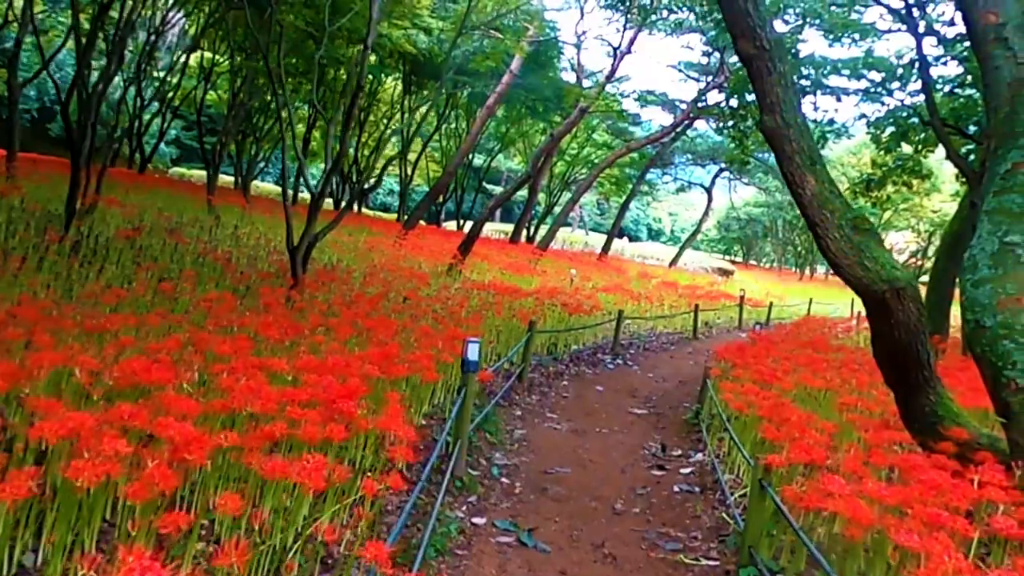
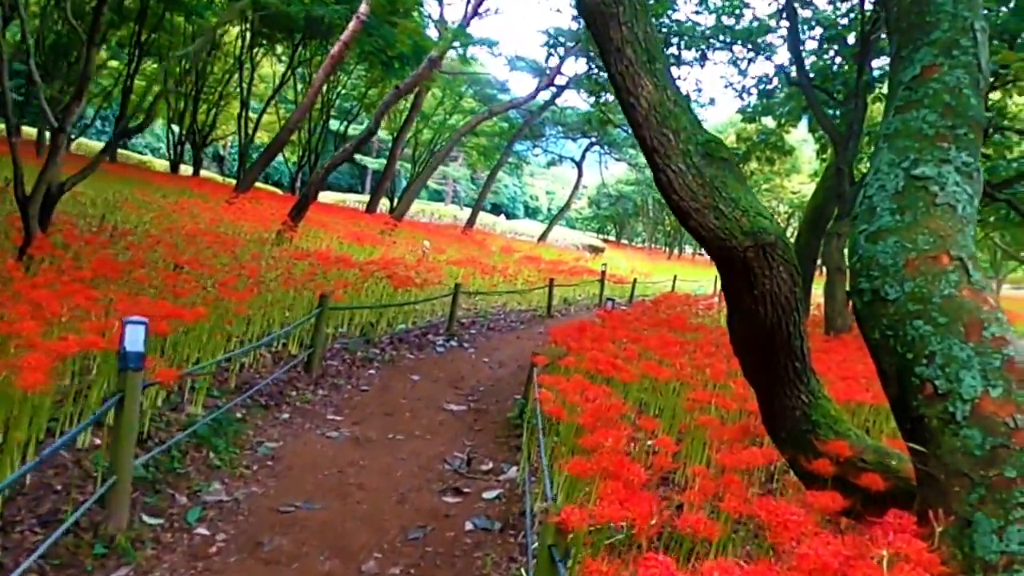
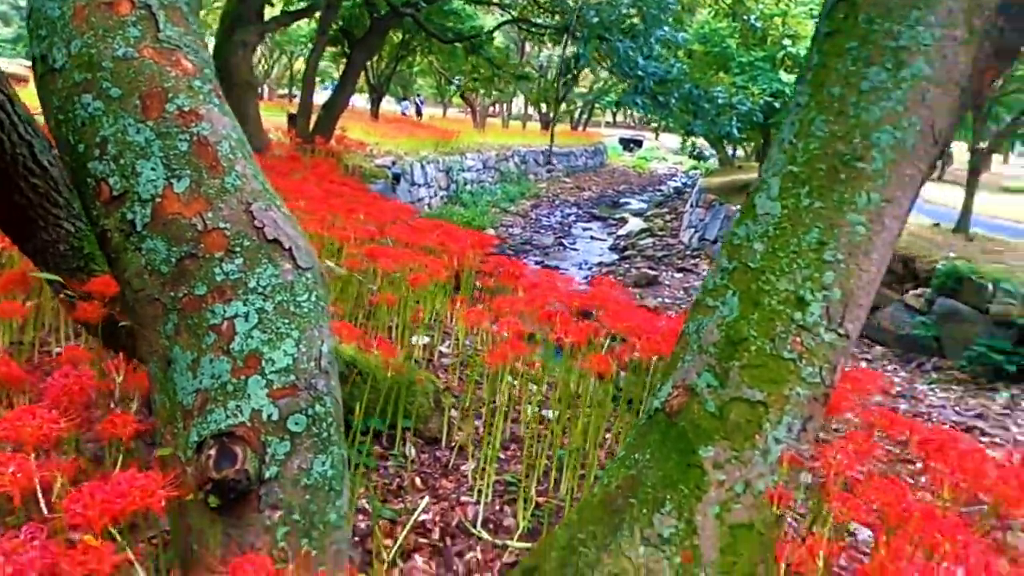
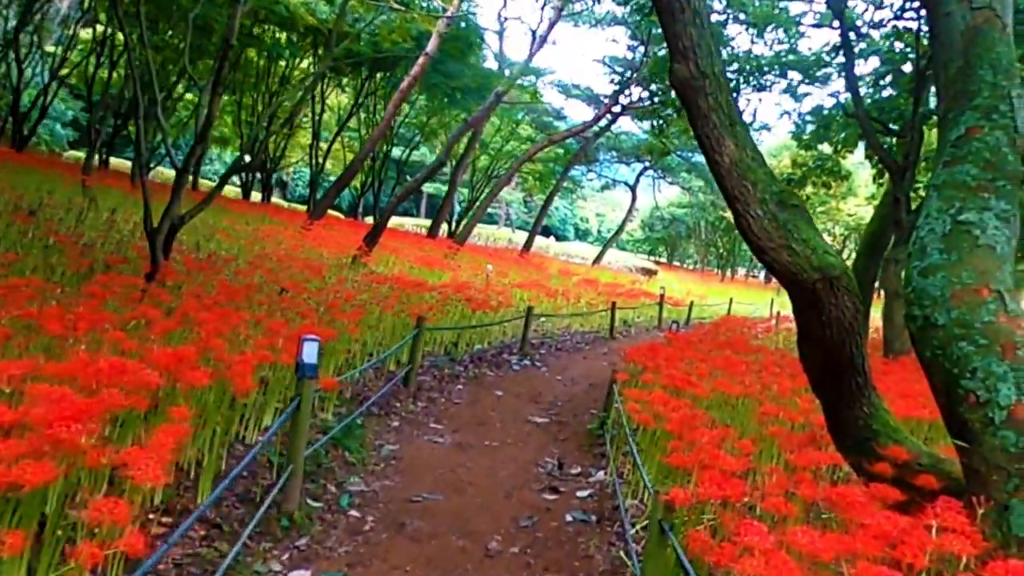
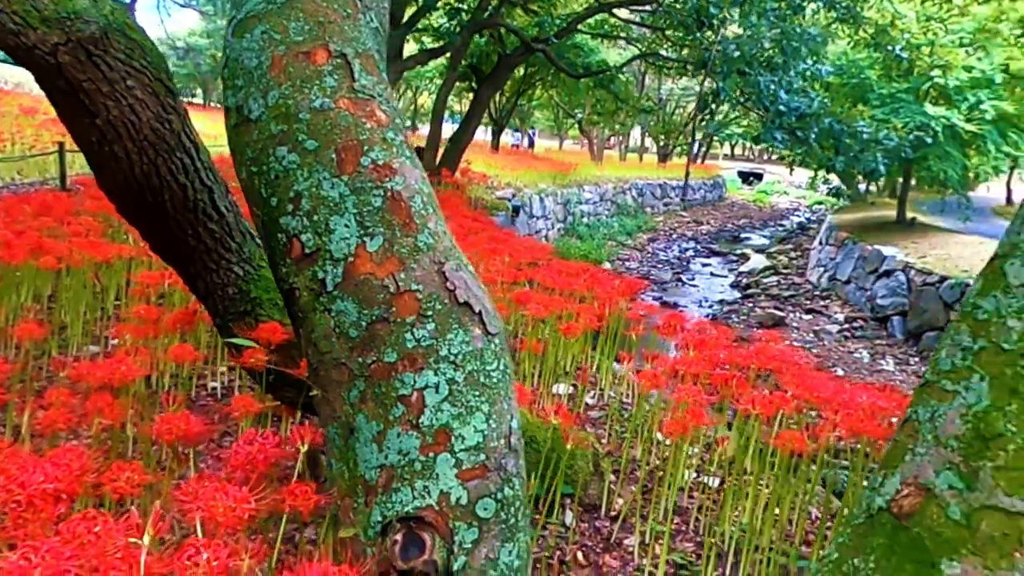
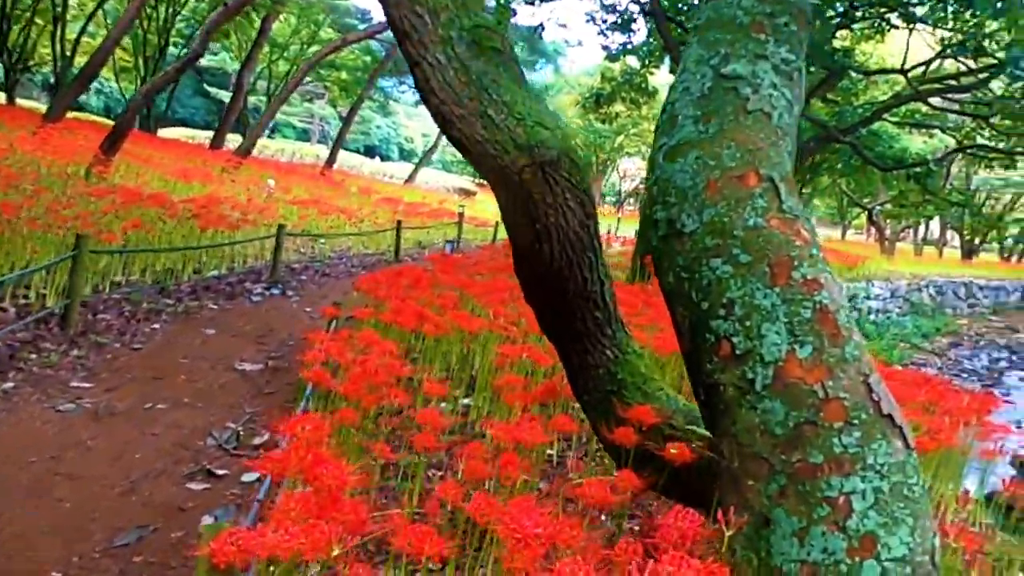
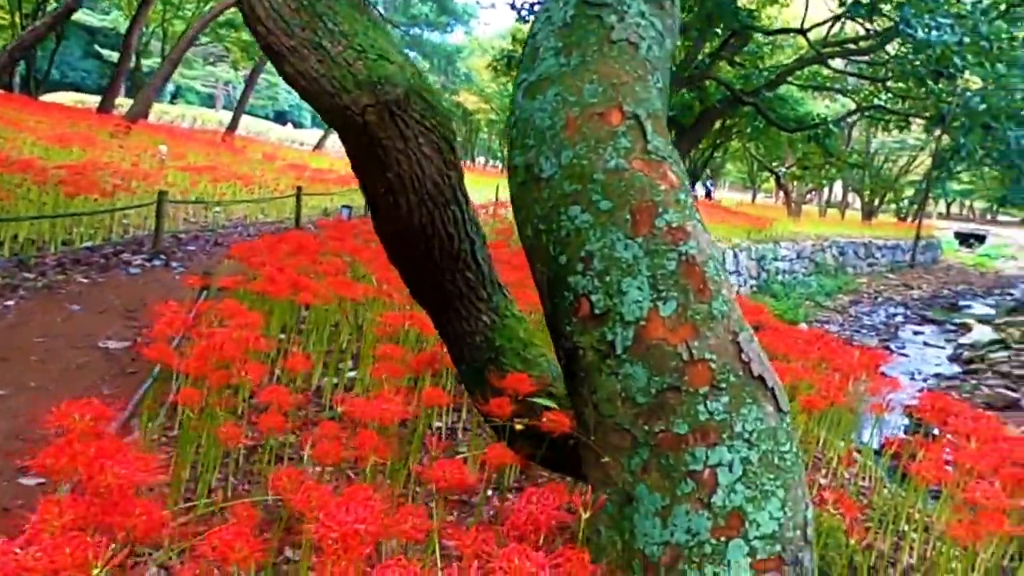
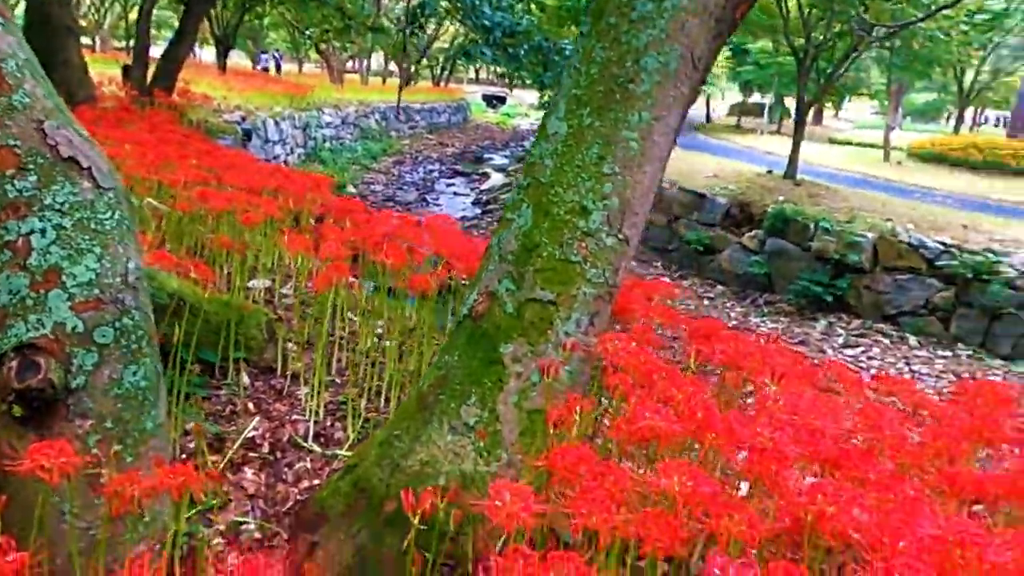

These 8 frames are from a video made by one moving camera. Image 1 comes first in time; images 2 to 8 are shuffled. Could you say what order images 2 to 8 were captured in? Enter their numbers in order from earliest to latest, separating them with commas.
4, 2, 6, 7, 5, 3, 8
